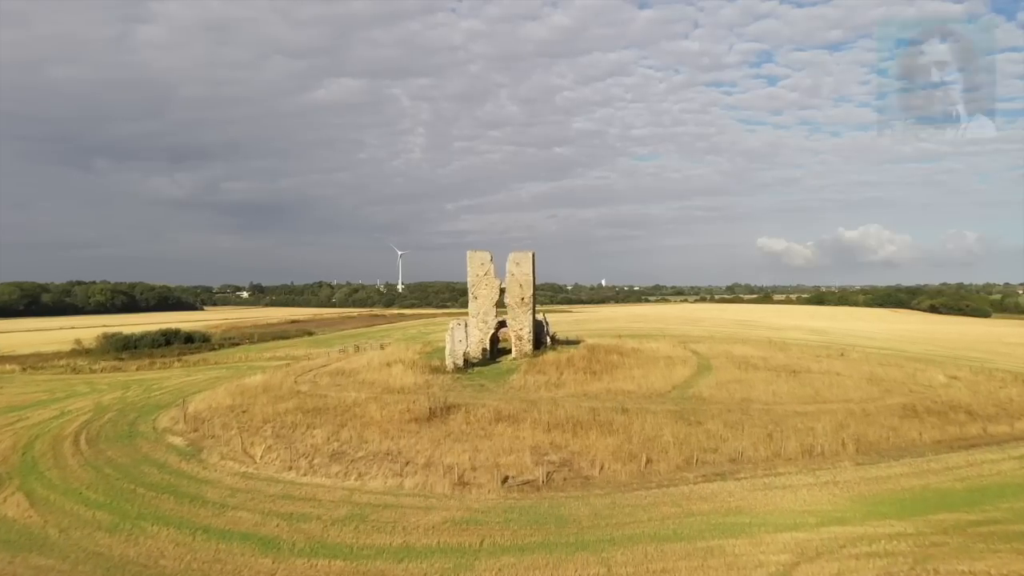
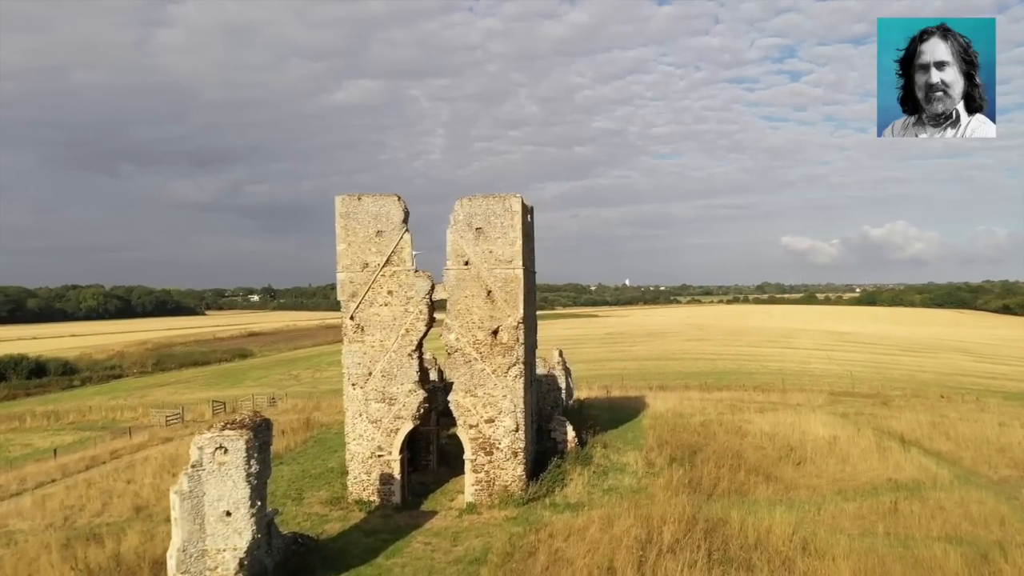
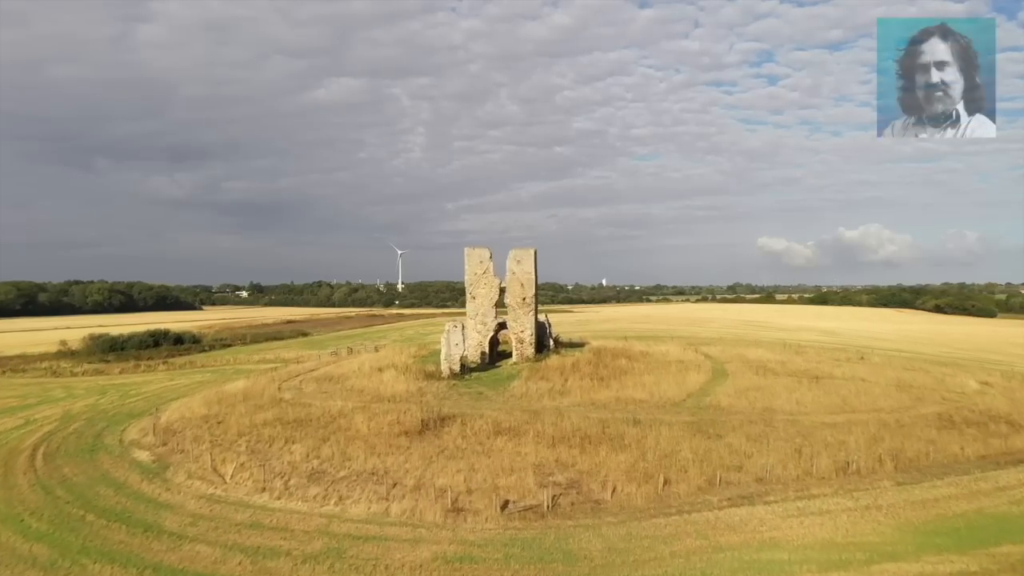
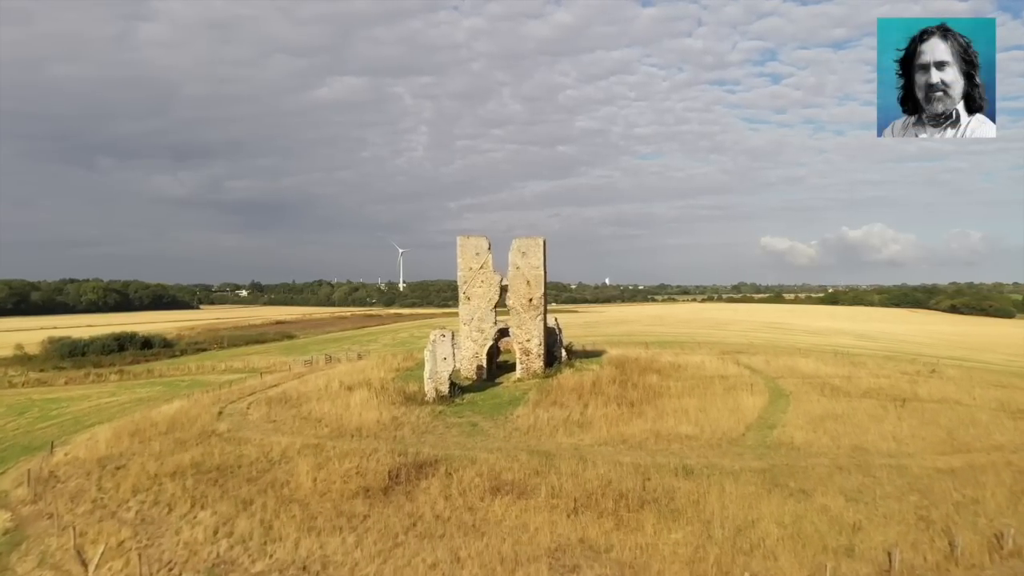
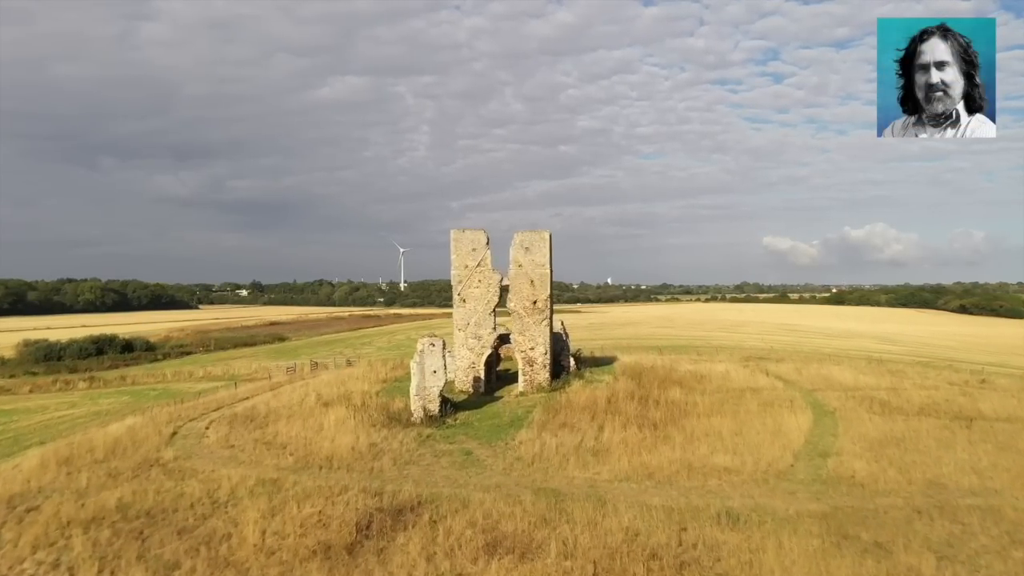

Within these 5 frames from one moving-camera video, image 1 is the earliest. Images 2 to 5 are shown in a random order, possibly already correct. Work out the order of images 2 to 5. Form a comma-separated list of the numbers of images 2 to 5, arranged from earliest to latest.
3, 4, 5, 2
